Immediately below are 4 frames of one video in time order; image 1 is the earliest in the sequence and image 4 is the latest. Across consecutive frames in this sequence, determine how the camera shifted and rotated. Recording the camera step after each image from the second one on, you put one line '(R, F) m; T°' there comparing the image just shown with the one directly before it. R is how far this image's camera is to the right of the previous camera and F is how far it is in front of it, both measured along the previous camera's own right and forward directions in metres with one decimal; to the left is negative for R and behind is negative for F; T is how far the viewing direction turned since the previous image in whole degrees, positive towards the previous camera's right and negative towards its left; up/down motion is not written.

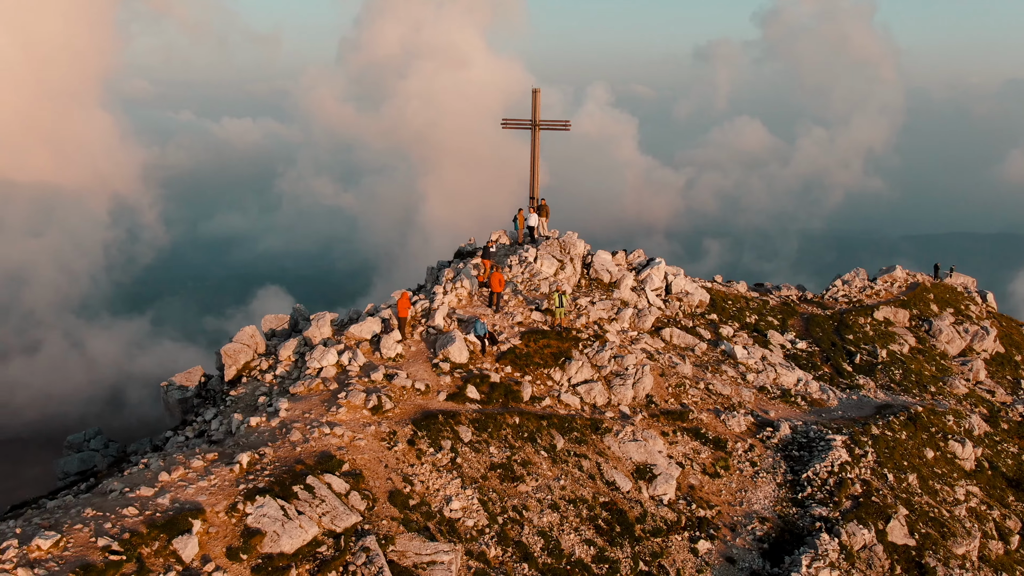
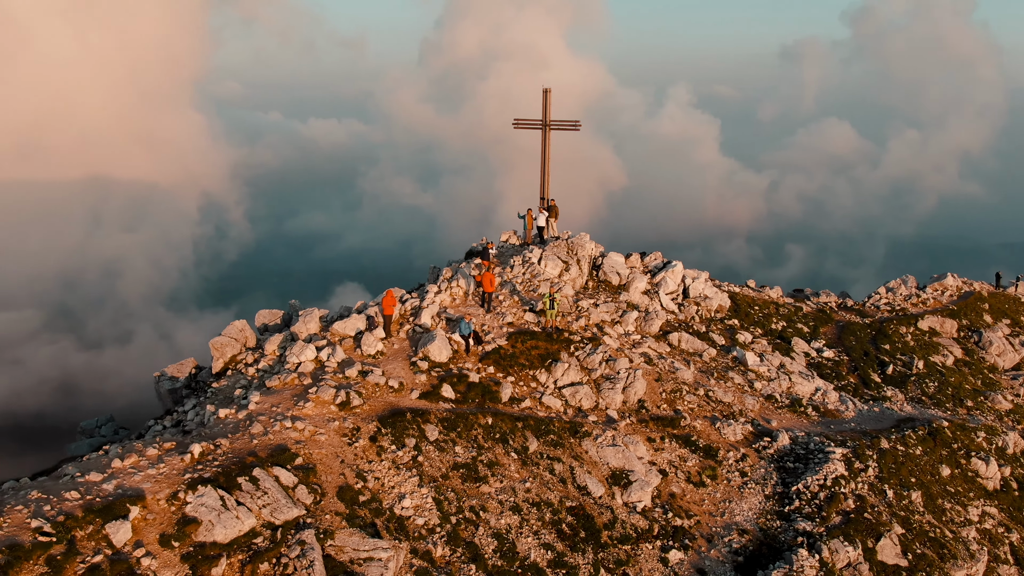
(+3.2, +0.3) m; -5°
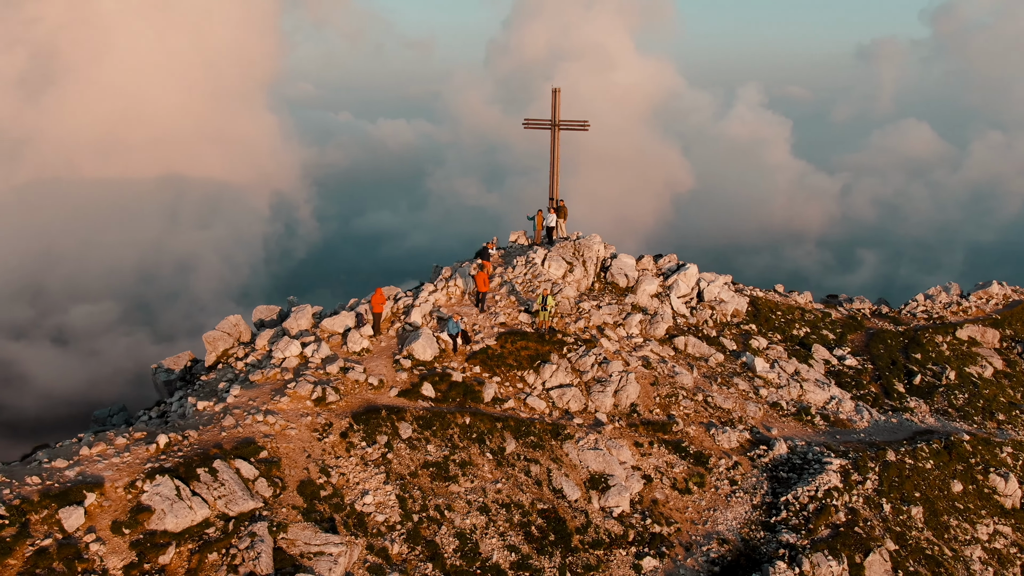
(+2.6, +0.2) m; -4°
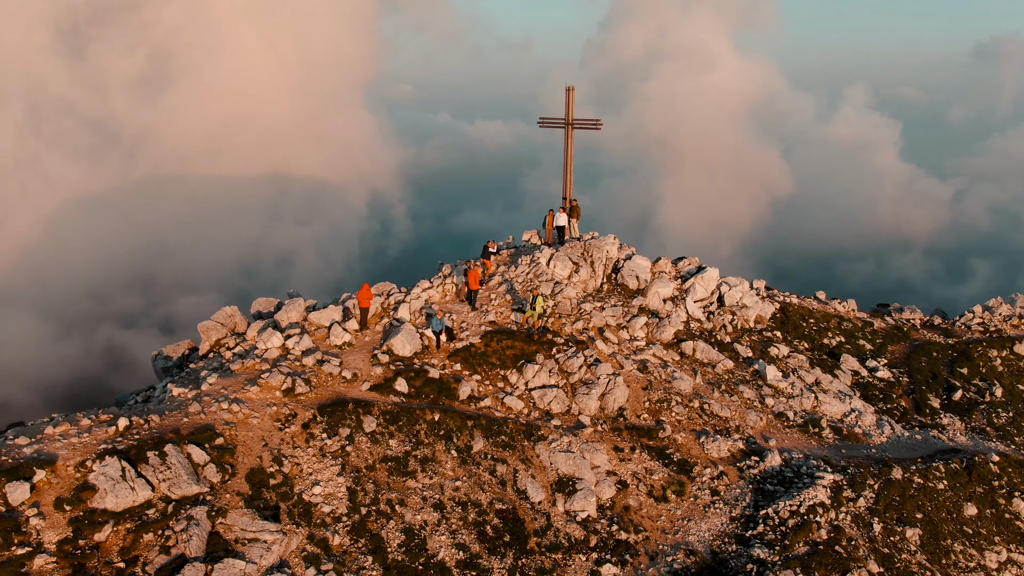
(+3.7, +0.4) m; -6°
